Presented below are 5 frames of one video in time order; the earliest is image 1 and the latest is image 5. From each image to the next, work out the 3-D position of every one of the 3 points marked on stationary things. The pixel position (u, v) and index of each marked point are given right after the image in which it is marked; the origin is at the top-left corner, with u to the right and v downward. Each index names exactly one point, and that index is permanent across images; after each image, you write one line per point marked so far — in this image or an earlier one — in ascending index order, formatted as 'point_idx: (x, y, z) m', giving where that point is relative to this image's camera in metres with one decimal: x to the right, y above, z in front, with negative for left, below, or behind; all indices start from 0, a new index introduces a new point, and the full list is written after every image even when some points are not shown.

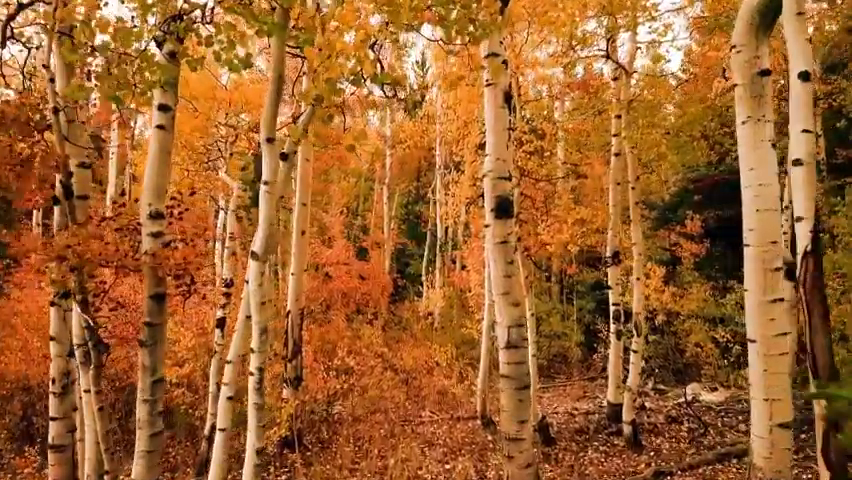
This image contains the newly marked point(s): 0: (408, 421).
0: (-0.2, -2.2, +12.8) m
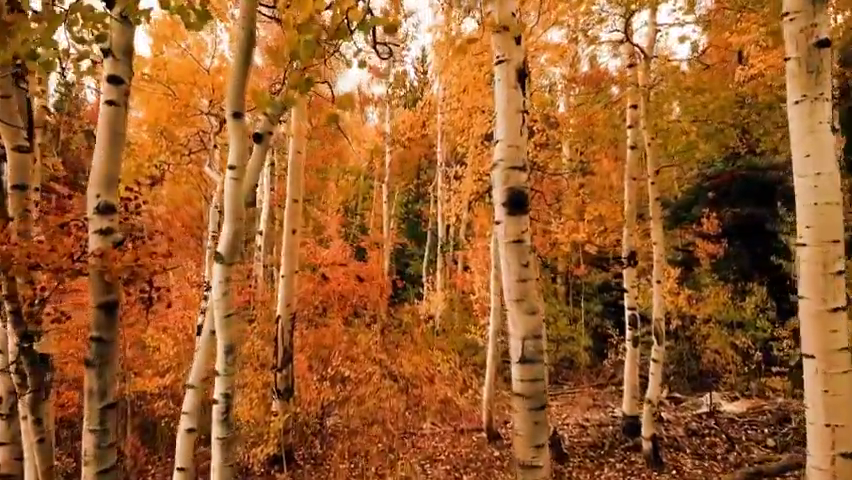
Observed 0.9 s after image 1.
0: (-0.2, -2.2, +11.9) m
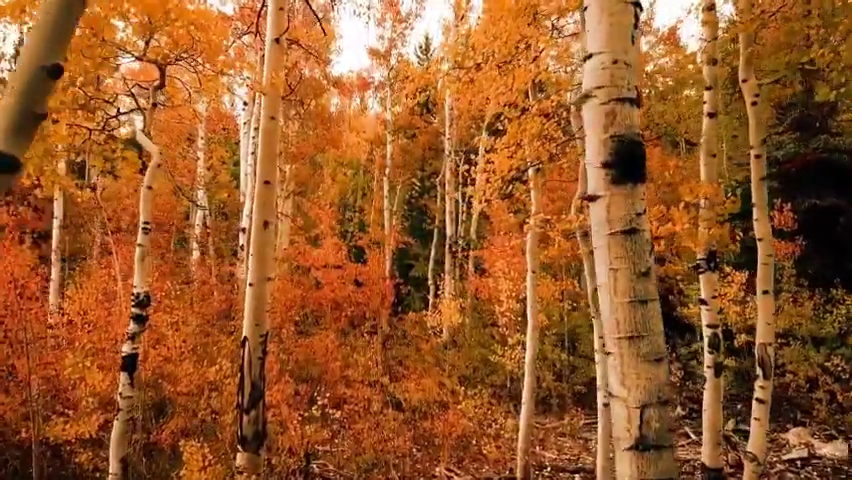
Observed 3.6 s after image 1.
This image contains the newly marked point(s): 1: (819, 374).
0: (-0.1, -2.1, +9.2) m
1: (+4.1, -1.4, +11.1) m
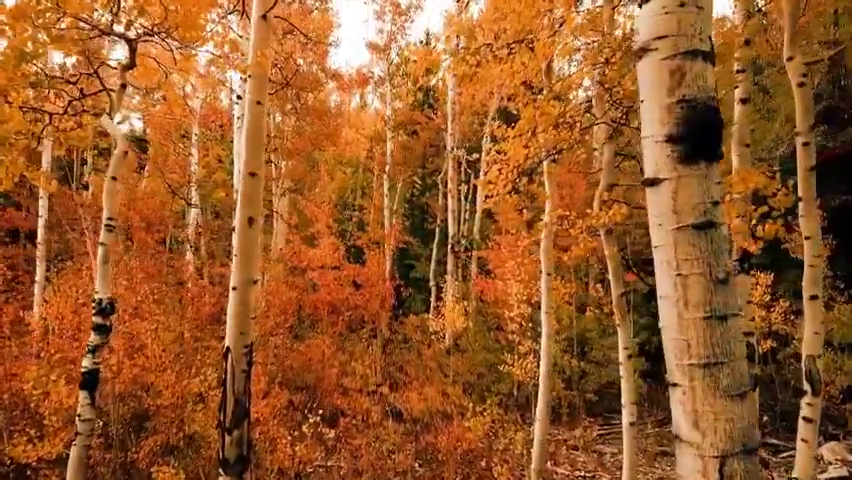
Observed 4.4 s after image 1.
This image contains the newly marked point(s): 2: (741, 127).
0: (0.0, -2.1, +8.4) m
1: (+4.1, -1.4, +10.3) m
2: (+2.3, +0.8, +7.6) m
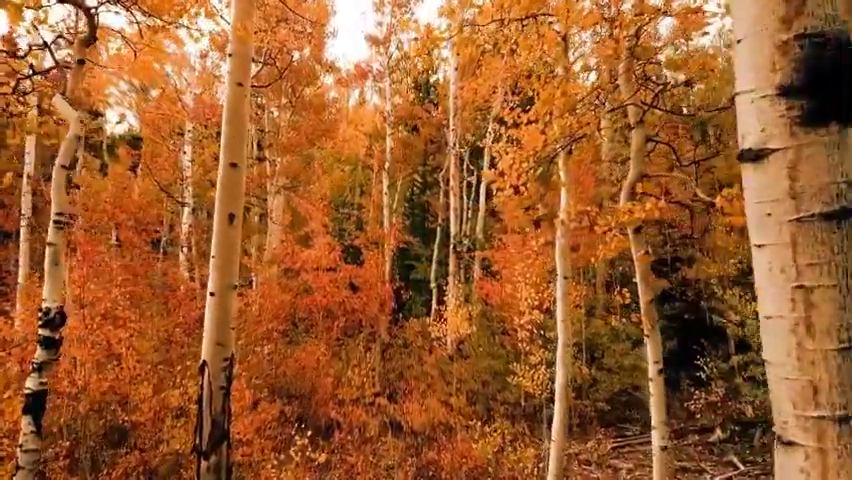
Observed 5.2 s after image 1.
0: (0.0, -2.1, +7.6) m
1: (+4.2, -1.4, +9.5) m
2: (+2.3, +0.8, +6.8) m
